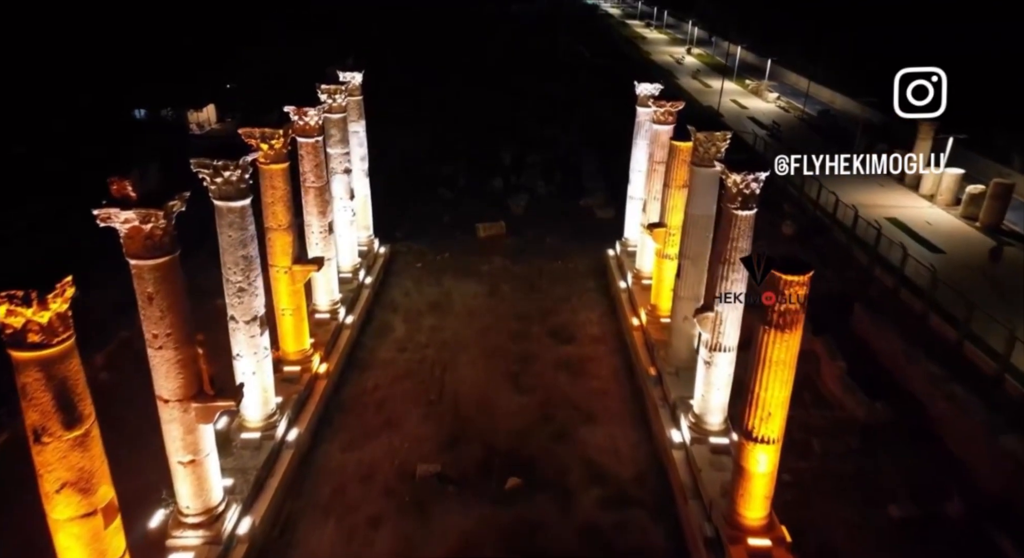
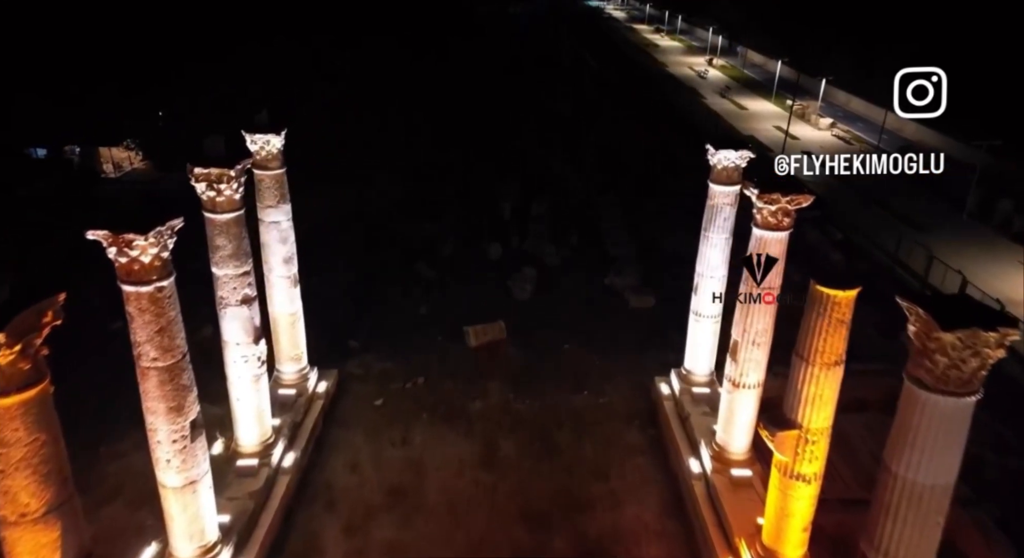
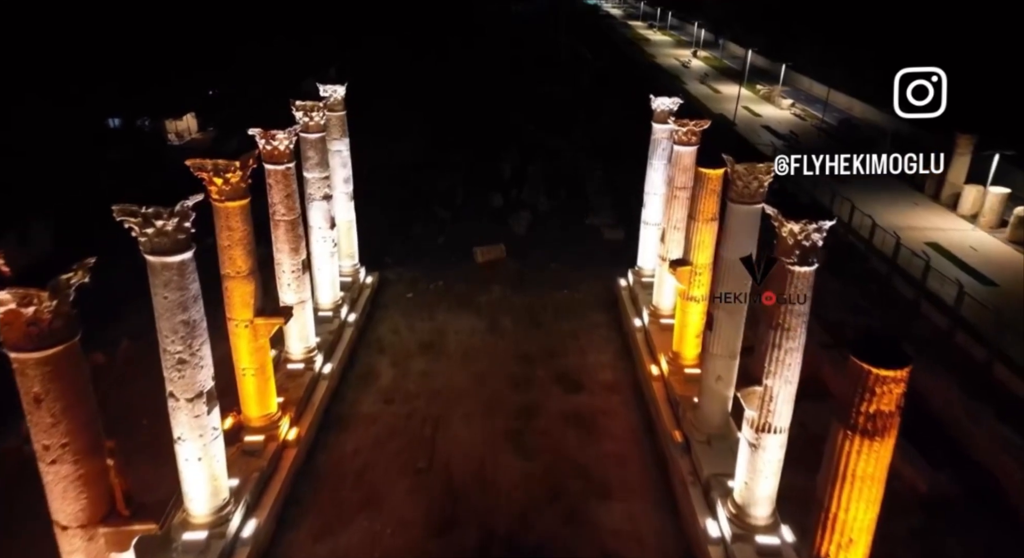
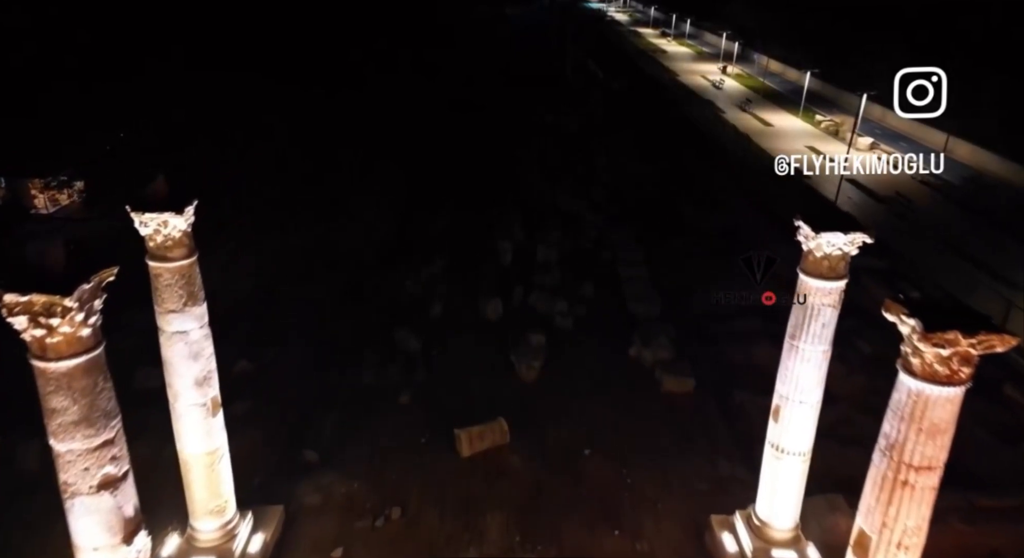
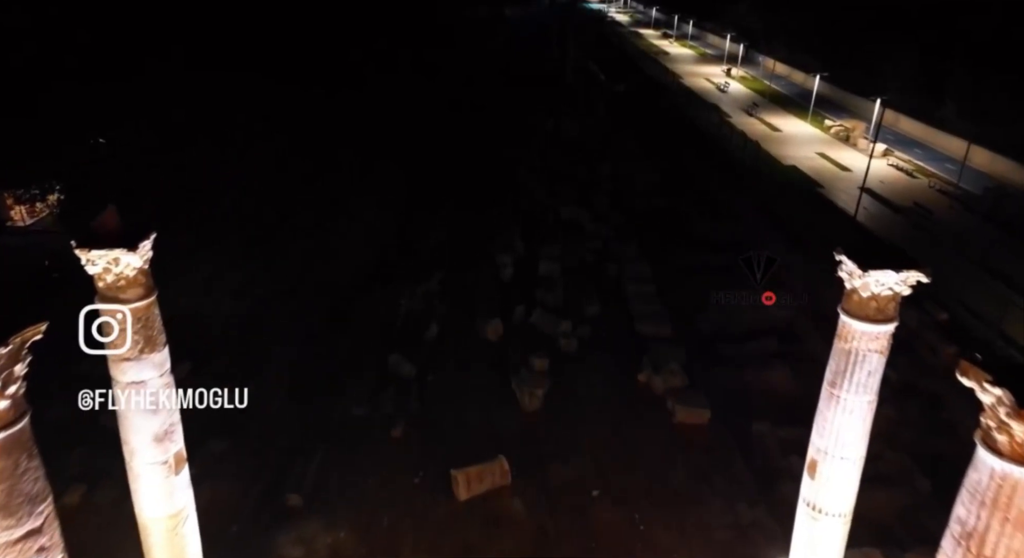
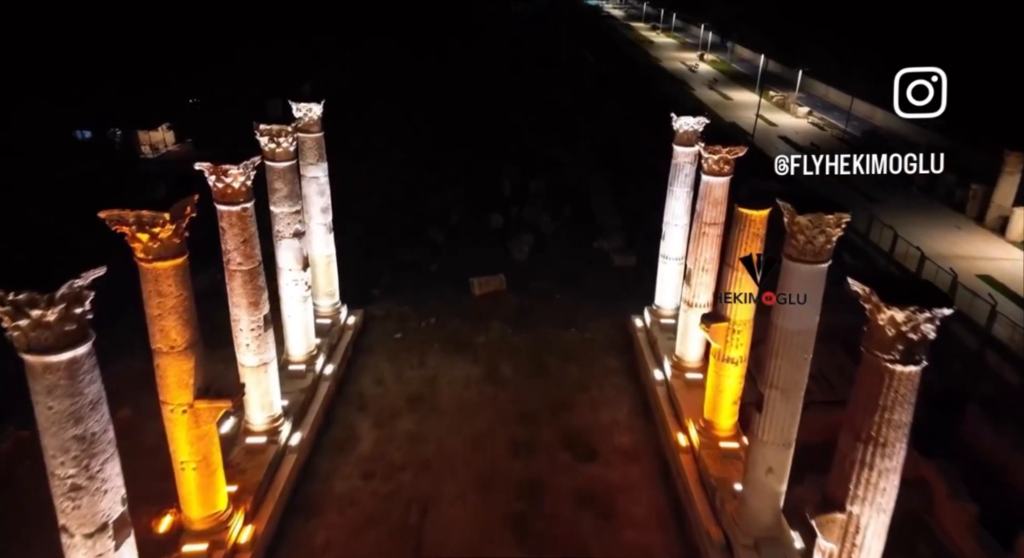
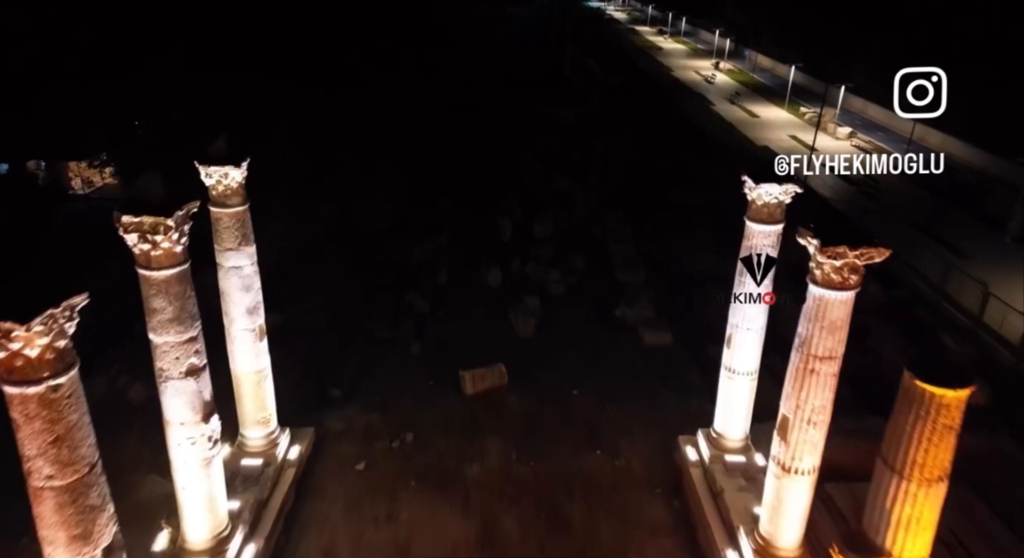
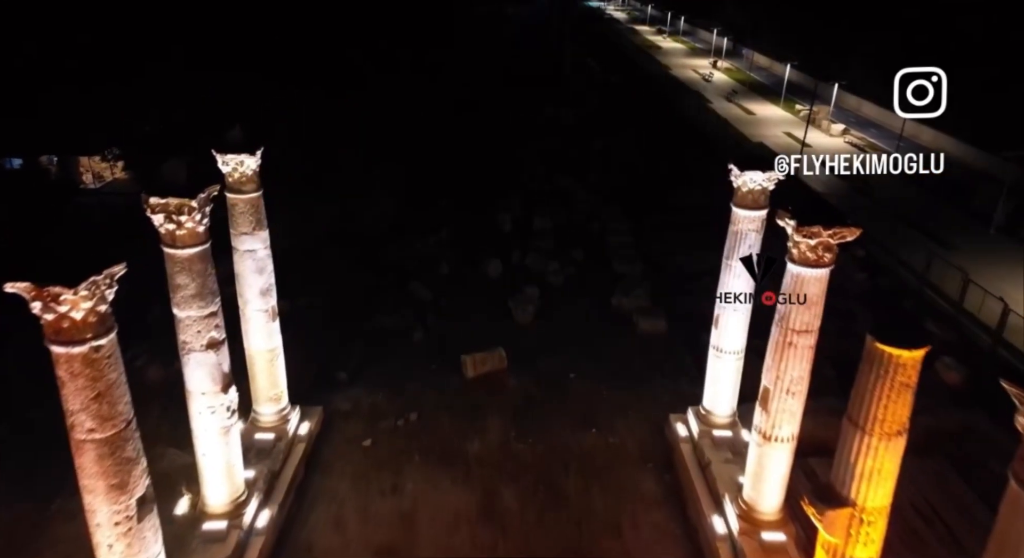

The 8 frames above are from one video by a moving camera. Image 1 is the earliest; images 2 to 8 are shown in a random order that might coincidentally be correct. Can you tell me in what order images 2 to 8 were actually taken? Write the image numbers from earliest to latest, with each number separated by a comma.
3, 6, 2, 8, 7, 4, 5
